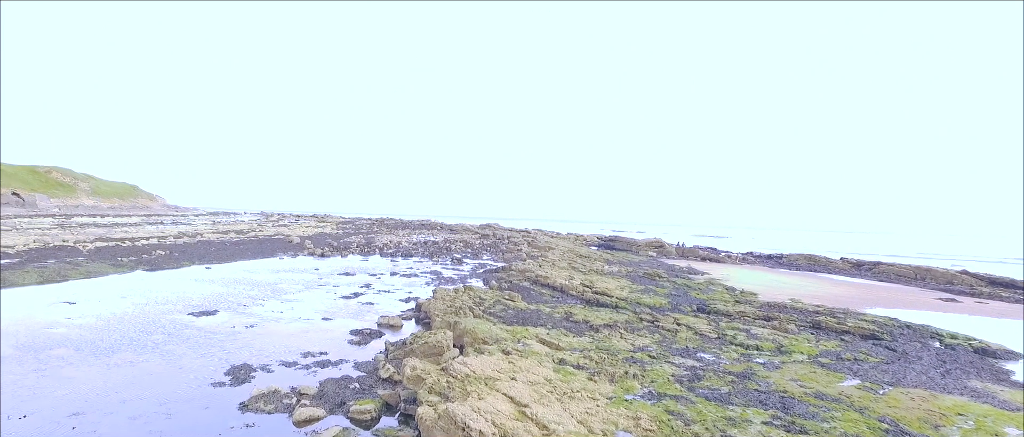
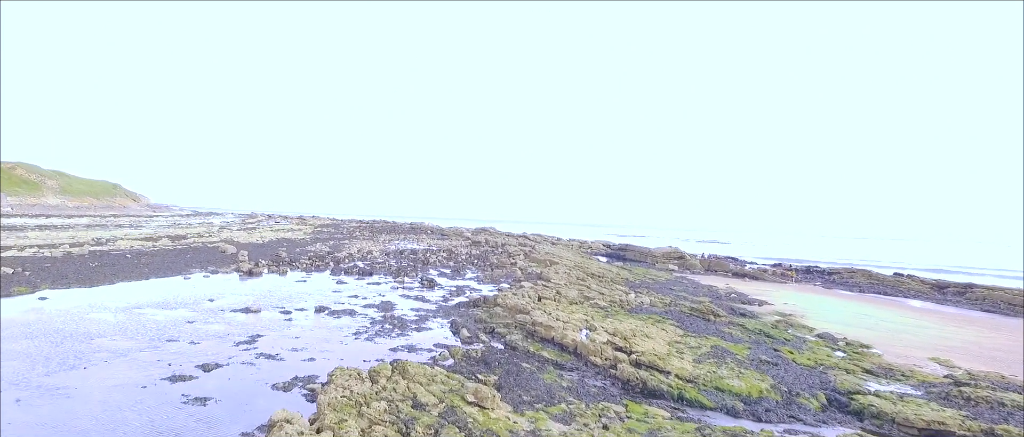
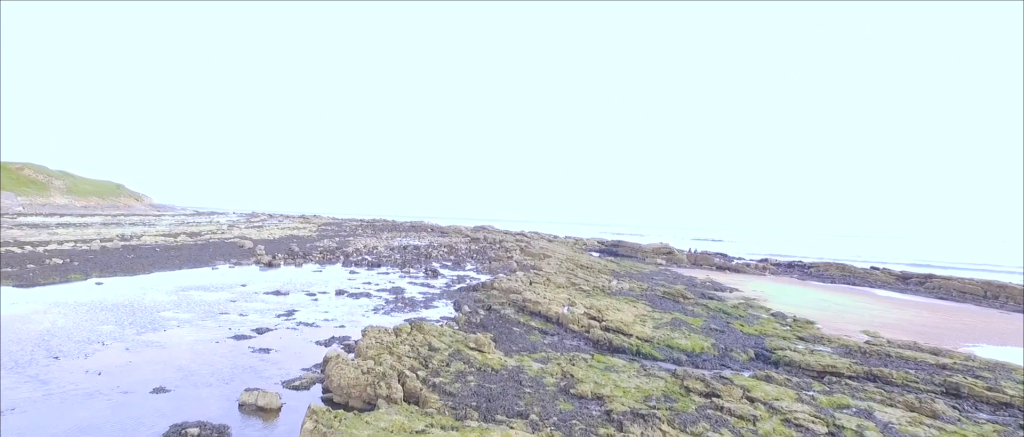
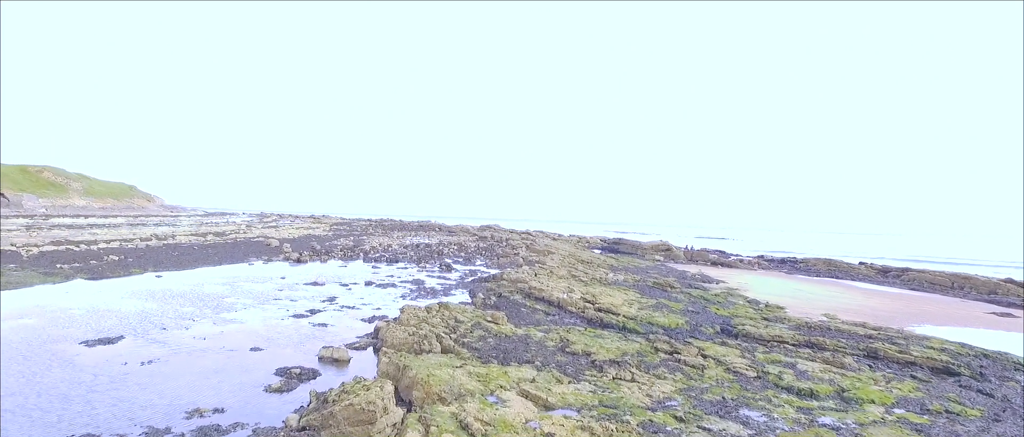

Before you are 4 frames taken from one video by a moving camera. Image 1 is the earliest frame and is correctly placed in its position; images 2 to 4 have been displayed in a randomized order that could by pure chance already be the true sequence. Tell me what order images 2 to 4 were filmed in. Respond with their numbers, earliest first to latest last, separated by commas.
4, 3, 2
